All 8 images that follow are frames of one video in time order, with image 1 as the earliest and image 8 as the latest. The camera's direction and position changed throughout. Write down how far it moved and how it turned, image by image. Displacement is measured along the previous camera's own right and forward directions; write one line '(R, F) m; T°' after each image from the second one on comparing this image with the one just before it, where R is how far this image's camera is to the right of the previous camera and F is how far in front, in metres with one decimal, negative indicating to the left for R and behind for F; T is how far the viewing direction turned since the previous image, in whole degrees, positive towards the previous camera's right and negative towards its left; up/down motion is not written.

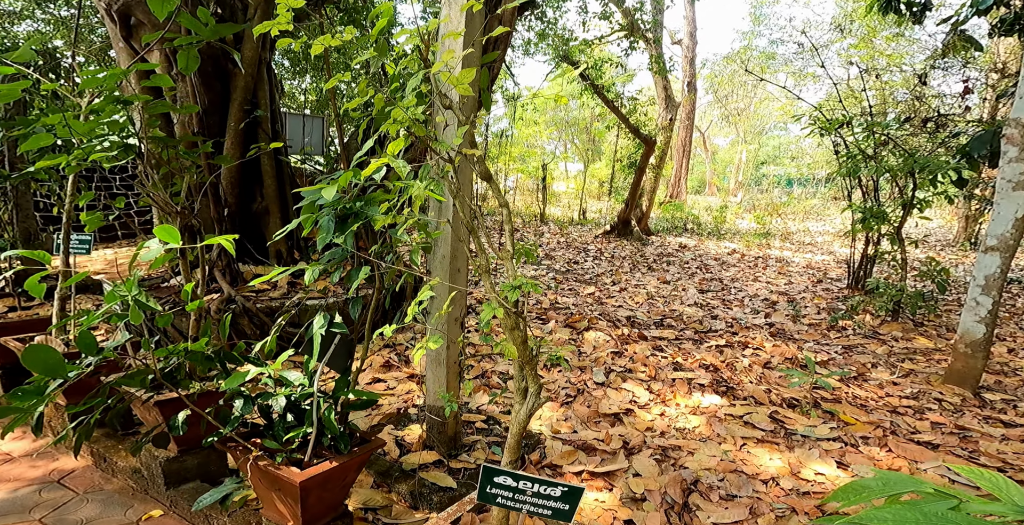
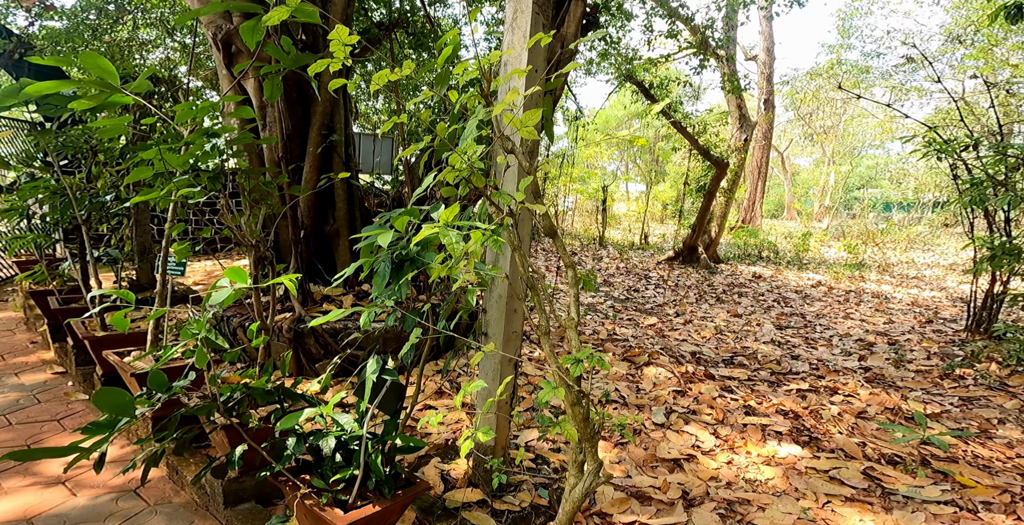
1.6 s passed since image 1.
(+0.1, +0.2) m; -8°
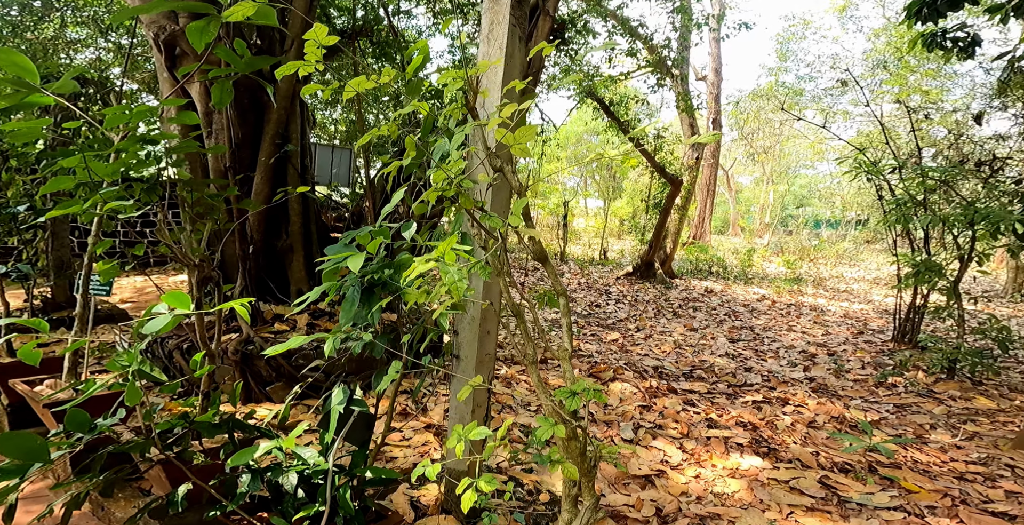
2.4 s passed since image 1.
(-0.2, 0.0) m; +7°
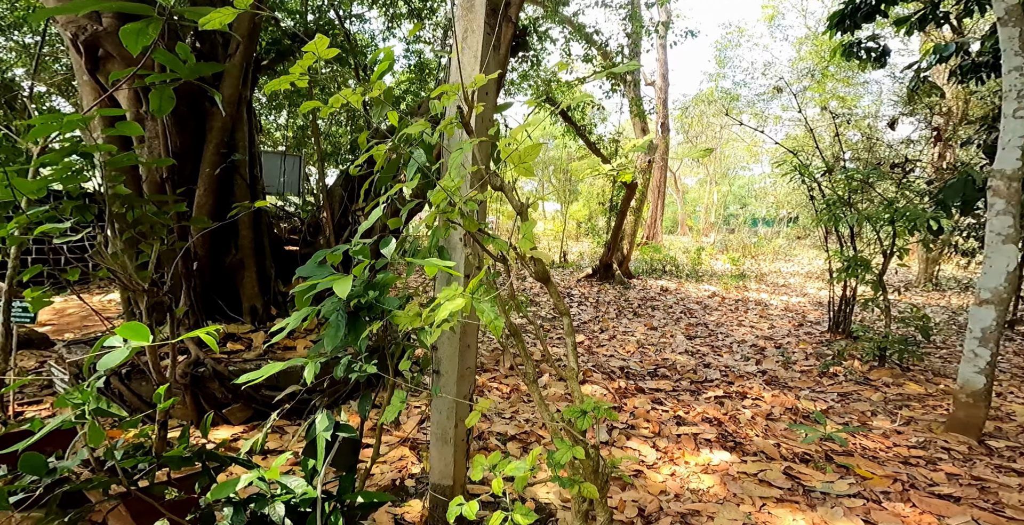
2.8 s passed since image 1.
(-0.2, 0.0) m; +8°
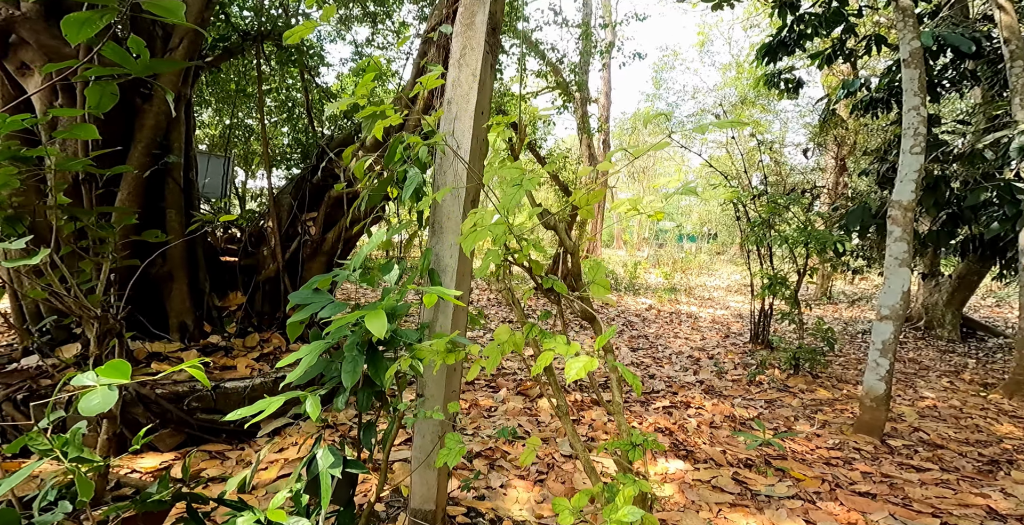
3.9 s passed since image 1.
(-0.4, 0.0) m; +10°
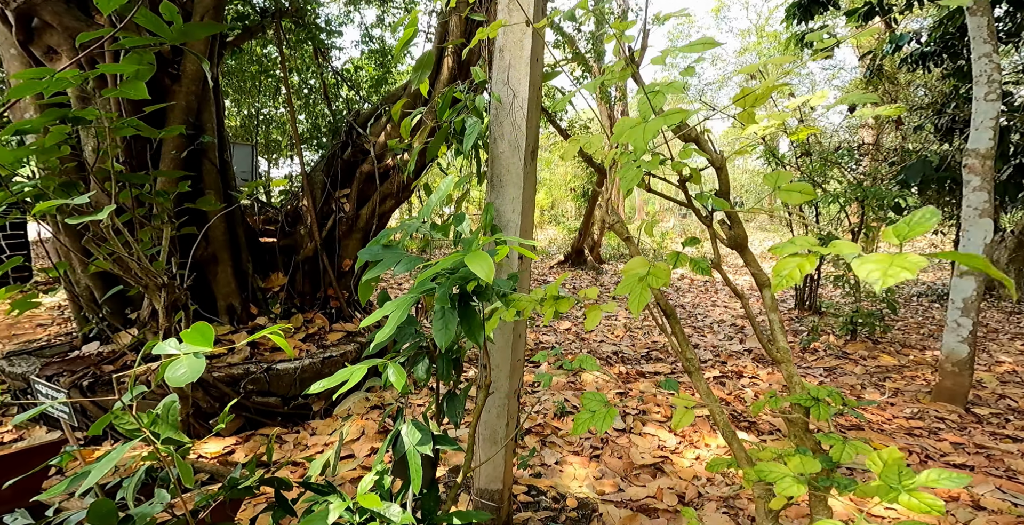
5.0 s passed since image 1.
(-0.2, +0.2) m; +2°
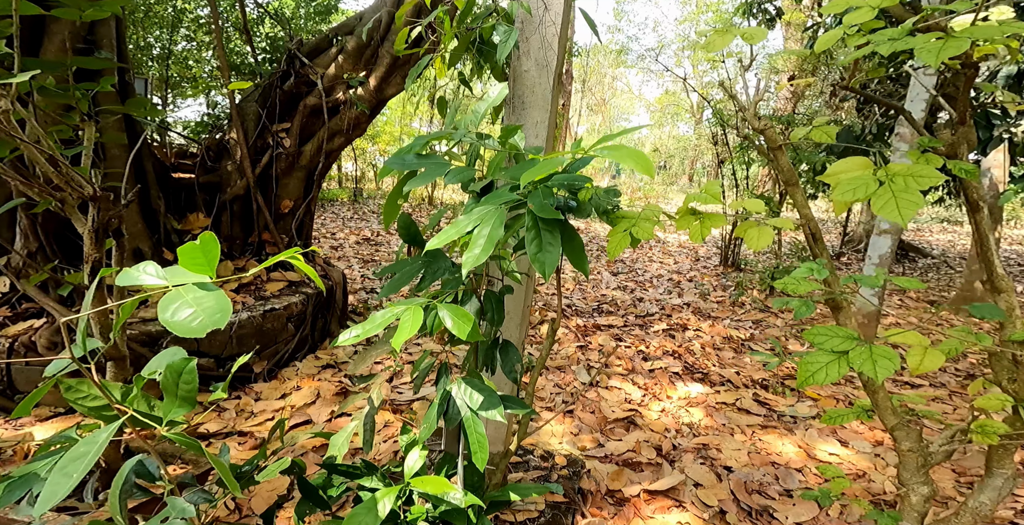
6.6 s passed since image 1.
(-0.4, +0.2) m; +13°
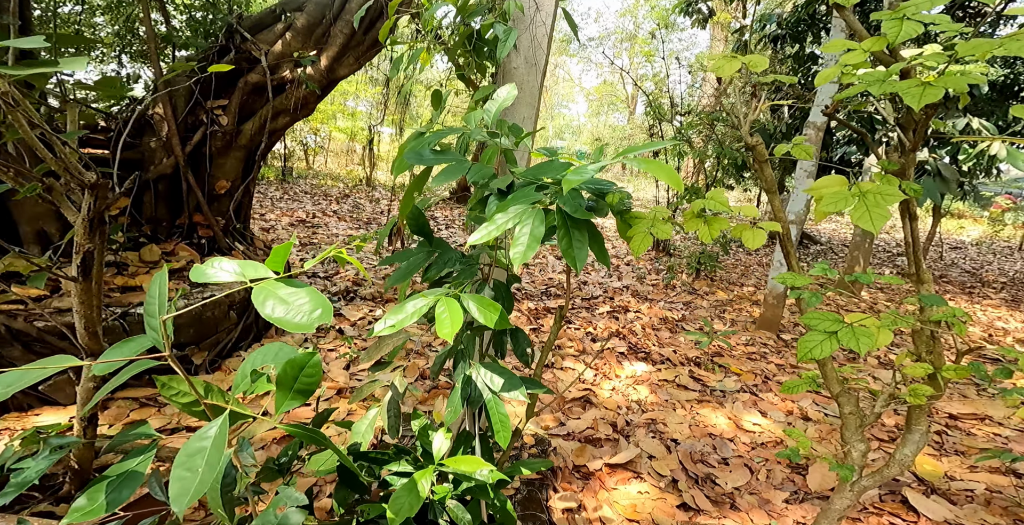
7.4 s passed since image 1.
(-0.2, 0.0) m; +9°
